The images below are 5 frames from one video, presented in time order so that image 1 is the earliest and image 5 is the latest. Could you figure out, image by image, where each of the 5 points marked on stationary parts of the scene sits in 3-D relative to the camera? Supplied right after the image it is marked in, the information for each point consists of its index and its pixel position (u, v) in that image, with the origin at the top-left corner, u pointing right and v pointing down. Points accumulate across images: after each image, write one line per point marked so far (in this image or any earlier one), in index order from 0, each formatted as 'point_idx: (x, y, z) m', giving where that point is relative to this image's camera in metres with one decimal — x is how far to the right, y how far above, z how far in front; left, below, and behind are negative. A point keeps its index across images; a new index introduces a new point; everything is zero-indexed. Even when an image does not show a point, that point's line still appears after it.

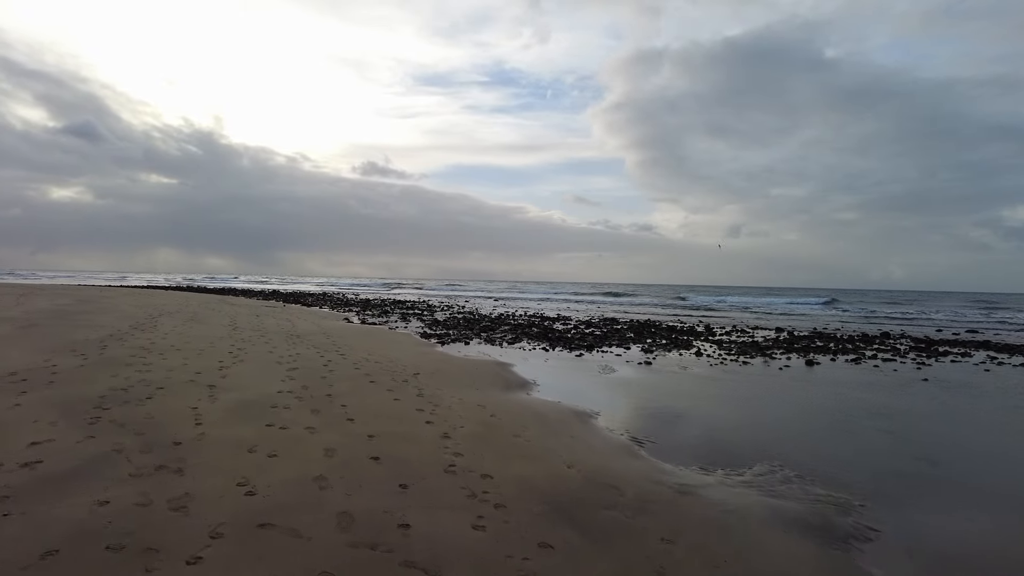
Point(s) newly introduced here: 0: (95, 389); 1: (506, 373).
0: (-4.5, -1.1, +6.9) m
1: (0.0, -1.5, +11.4) m
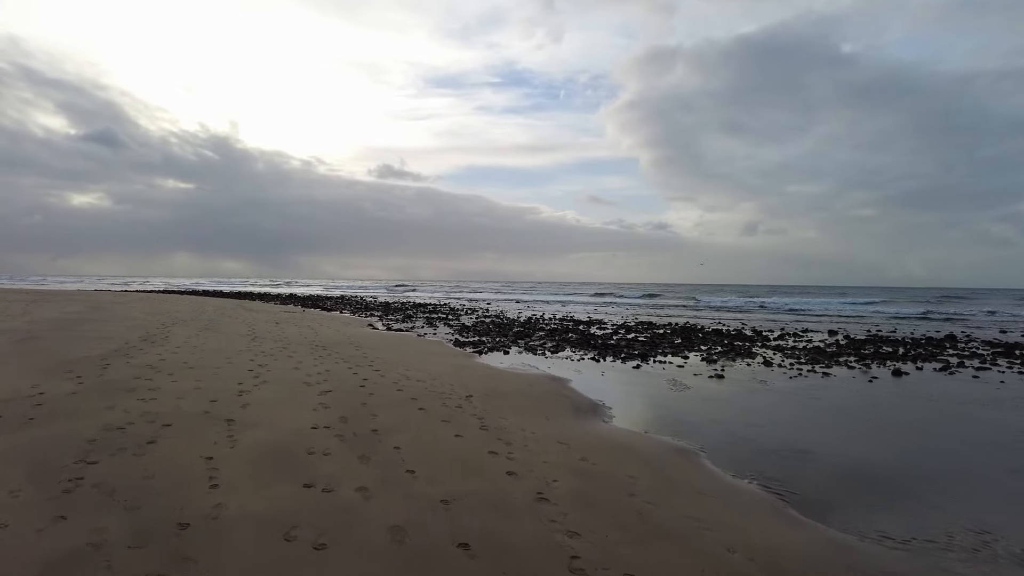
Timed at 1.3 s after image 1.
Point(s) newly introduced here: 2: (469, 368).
0: (-3.7, -1.2, +5.5) m
1: (+0.9, -1.6, +9.9) m
2: (-0.8, -1.5, +11.8) m
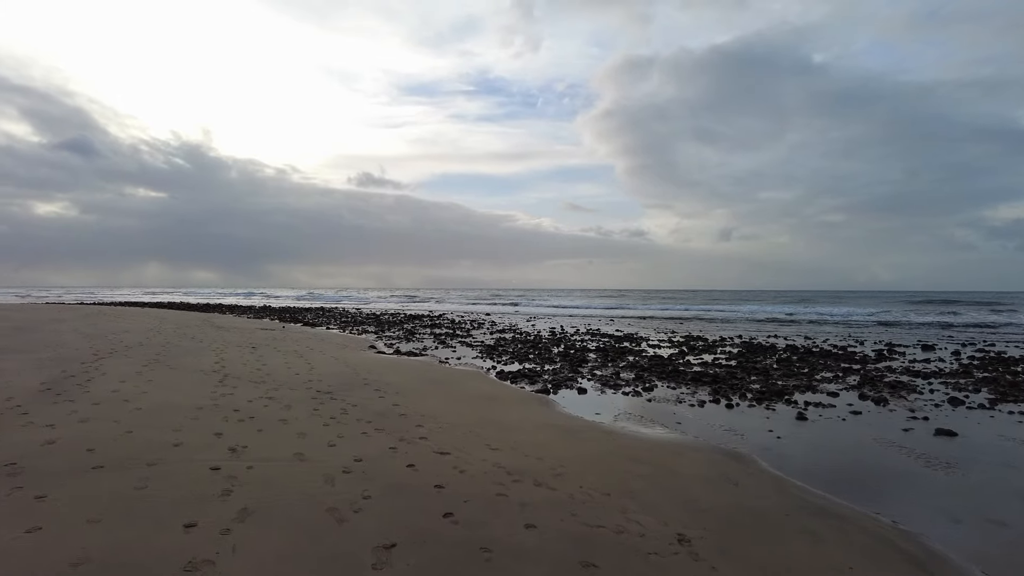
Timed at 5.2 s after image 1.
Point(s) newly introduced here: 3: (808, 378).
0: (-1.9, -1.3, +0.9) m
1: (+2.5, -1.8, +5.5) m
2: (+0.7, -1.7, +7.3) m
3: (+6.2, -1.9, +13.6) m
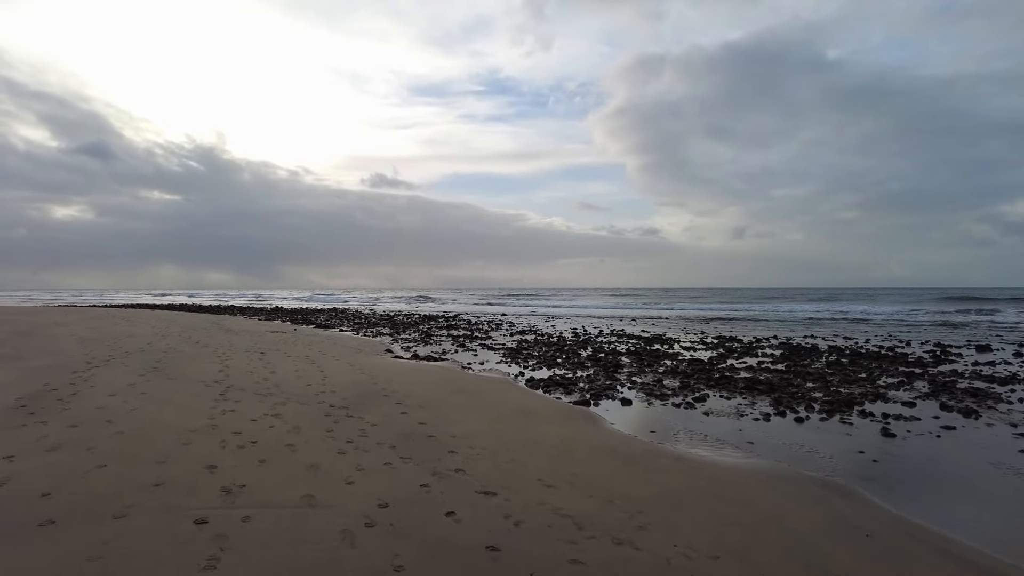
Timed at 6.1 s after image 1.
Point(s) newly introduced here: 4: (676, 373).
0: (-1.5, -1.3, -0.3) m
1: (+3.0, -1.7, +4.2) m
2: (+1.2, -1.6, +6.1) m
3: (+6.8, -1.8, +12.3) m
4: (+3.4, -1.8, +13.3) m
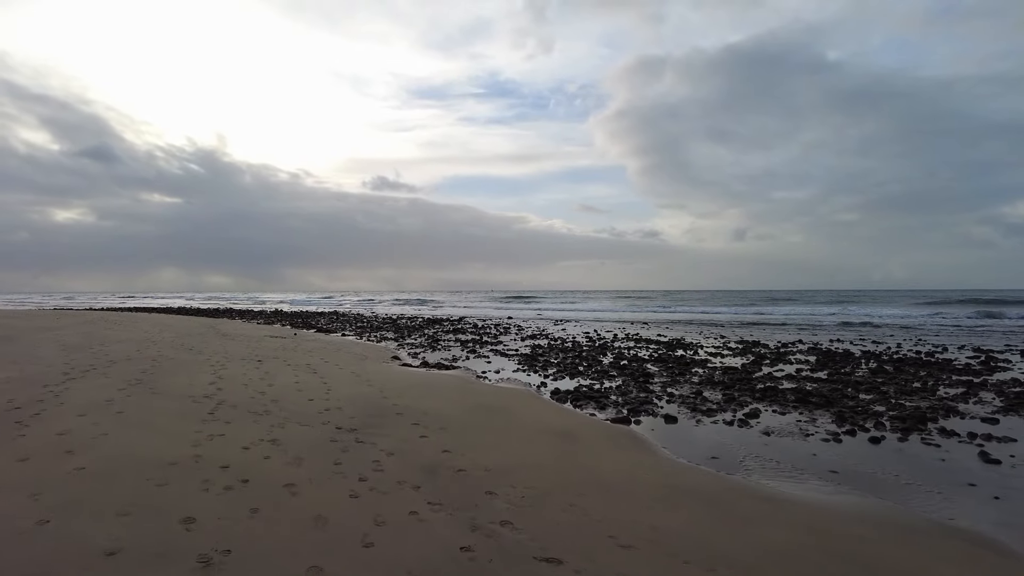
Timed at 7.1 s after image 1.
0: (-1.1, -1.3, -1.4) m
1: (+3.4, -1.7, +3.1) m
2: (+1.6, -1.6, +5.0) m
3: (+7.2, -1.9, +11.1) m
4: (+3.8, -1.8, +12.1) m
